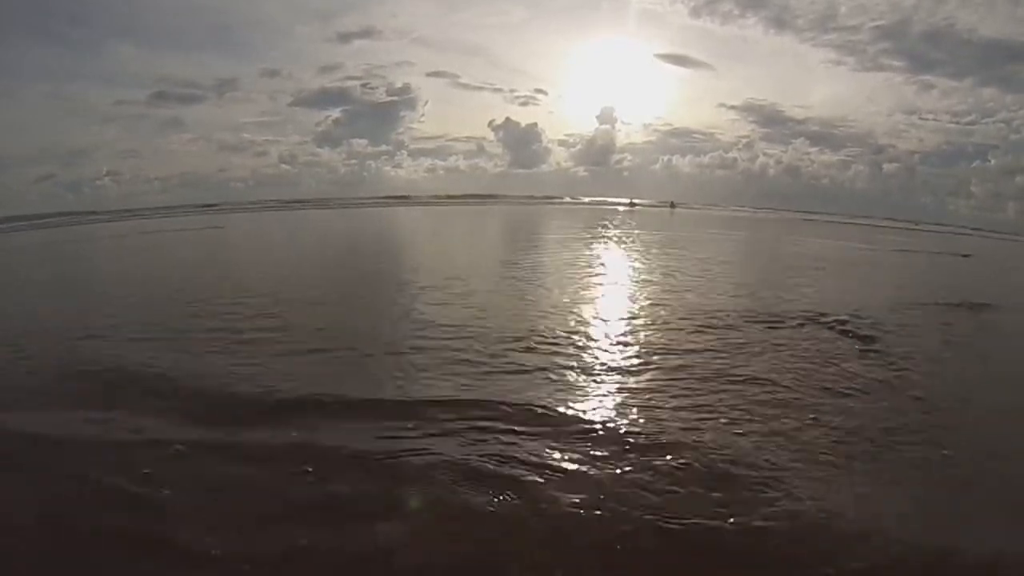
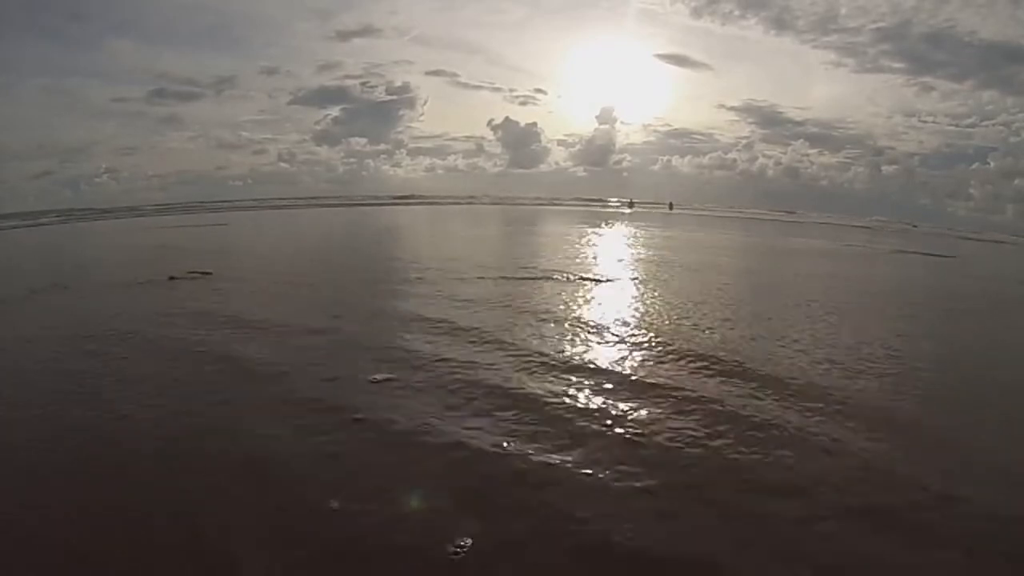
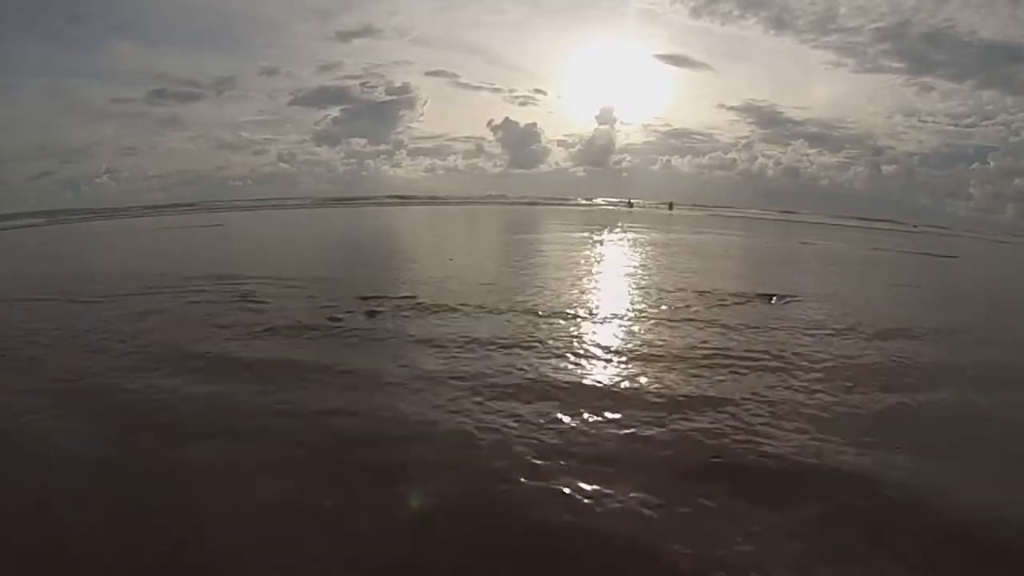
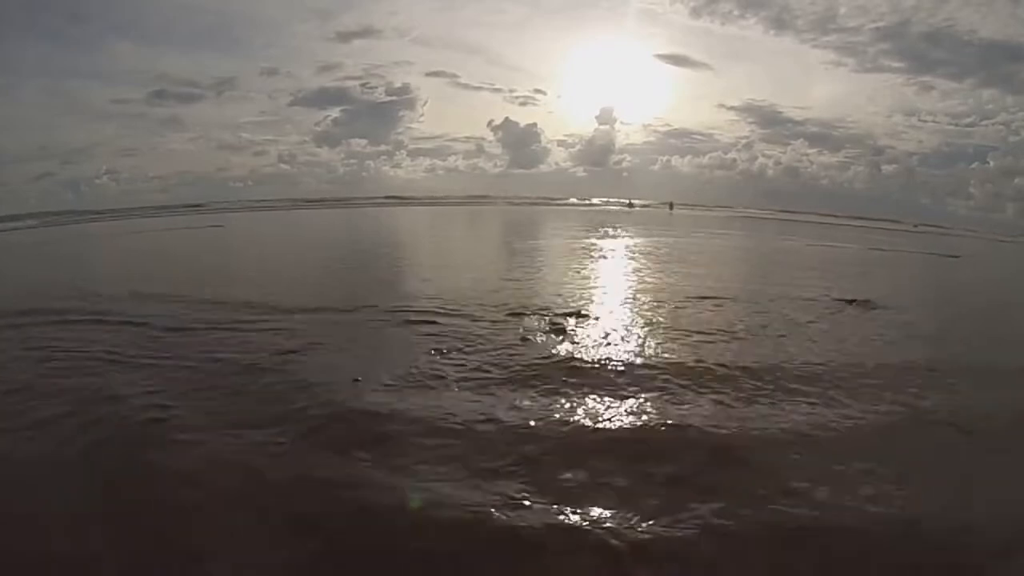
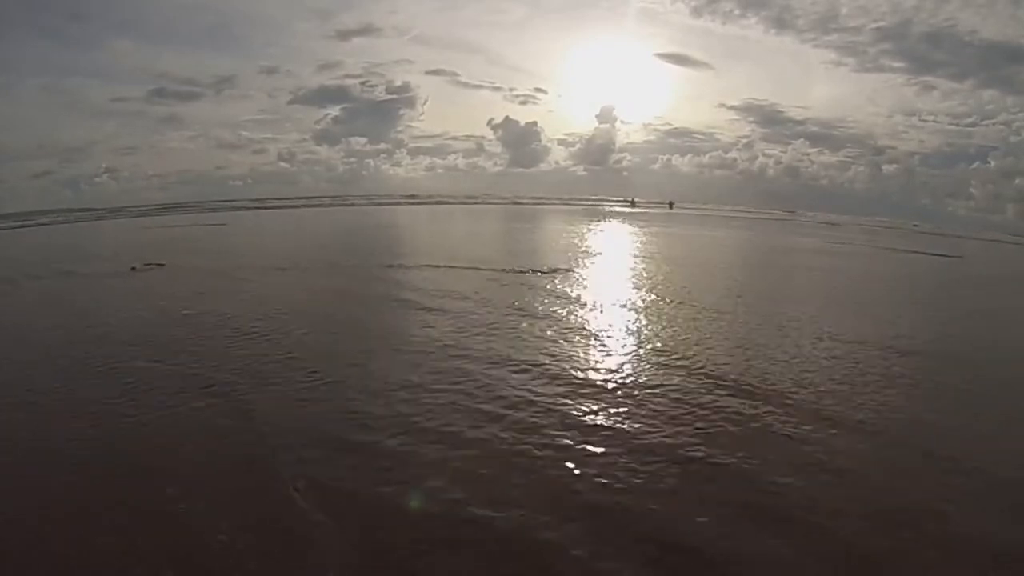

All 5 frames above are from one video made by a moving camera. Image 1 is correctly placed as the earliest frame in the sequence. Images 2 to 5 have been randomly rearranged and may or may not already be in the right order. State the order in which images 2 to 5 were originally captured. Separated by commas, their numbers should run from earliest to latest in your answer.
4, 3, 2, 5
